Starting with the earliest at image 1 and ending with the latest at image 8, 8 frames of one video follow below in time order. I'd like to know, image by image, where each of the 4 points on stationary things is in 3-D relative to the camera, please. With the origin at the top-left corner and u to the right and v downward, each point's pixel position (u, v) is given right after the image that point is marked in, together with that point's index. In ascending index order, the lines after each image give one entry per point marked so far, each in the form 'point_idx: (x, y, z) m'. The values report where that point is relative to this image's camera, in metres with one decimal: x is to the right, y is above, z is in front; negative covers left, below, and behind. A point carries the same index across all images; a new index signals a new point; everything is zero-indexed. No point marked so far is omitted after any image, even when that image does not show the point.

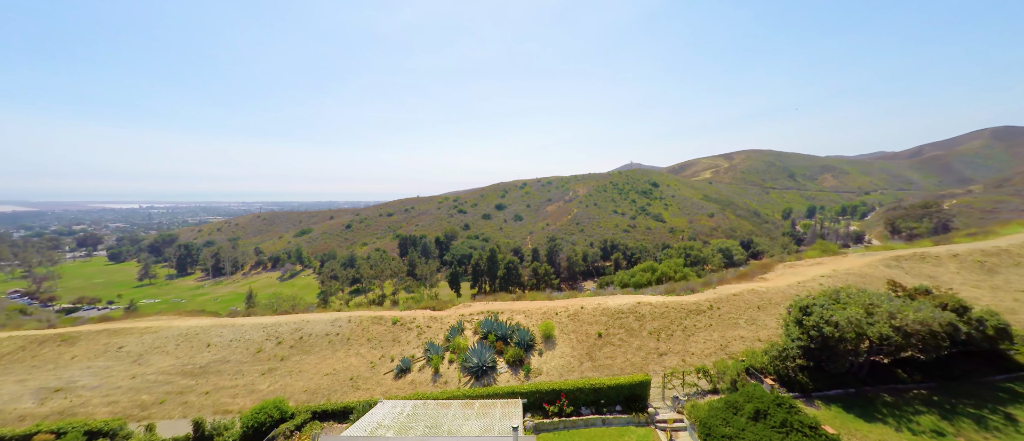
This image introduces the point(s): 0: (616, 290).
0: (+4.4, -3.0, +15.1) m
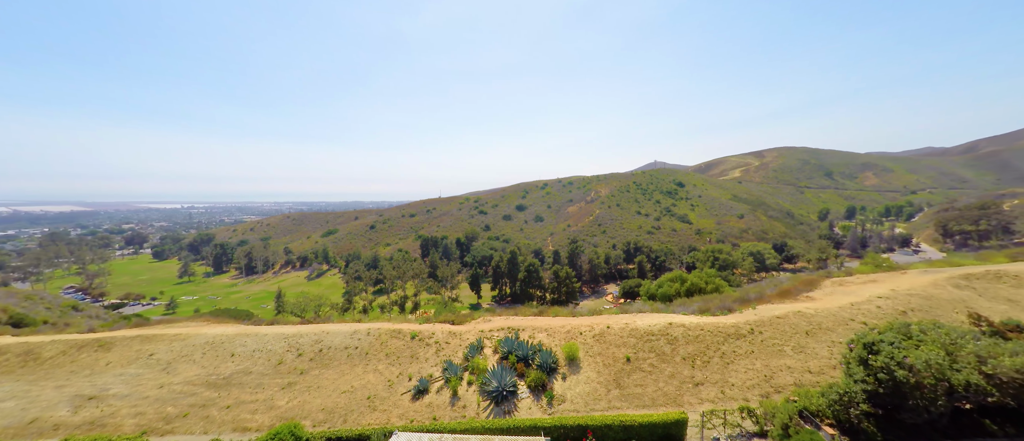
0: (+5.3, -3.4, +14.3) m
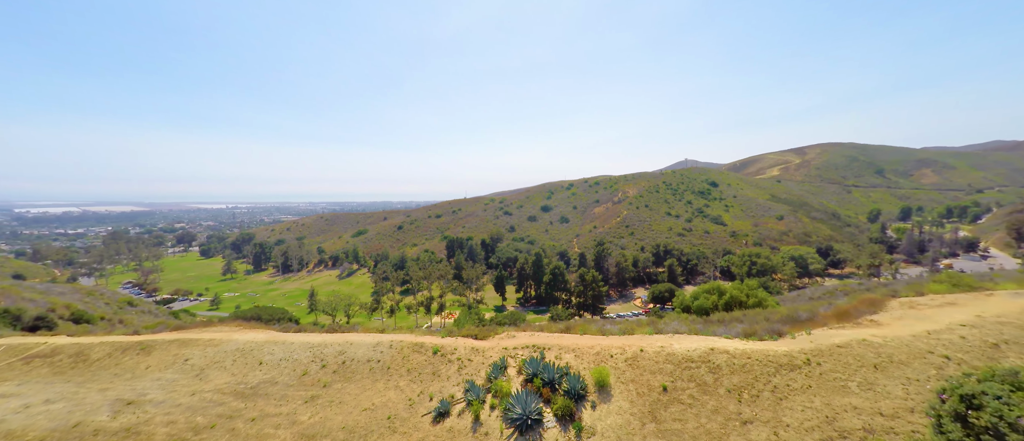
0: (+6.2, -3.7, +13.3) m
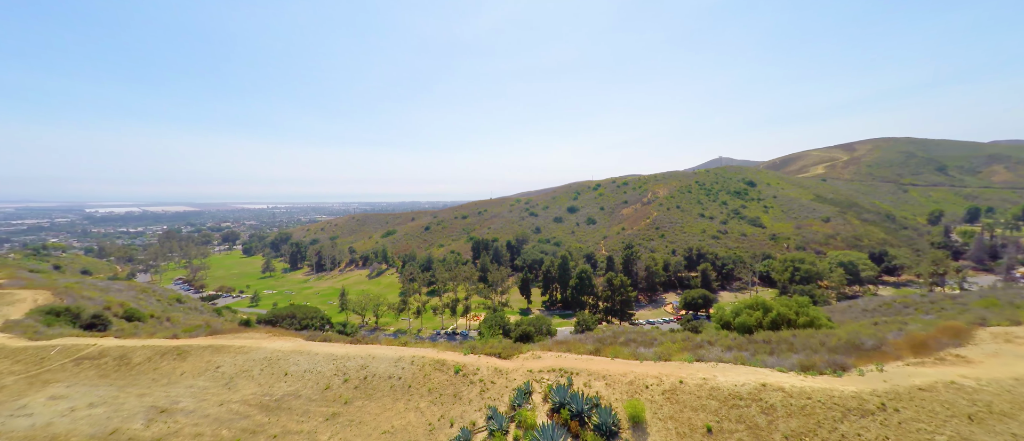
0: (+7.1, -4.1, +12.2) m
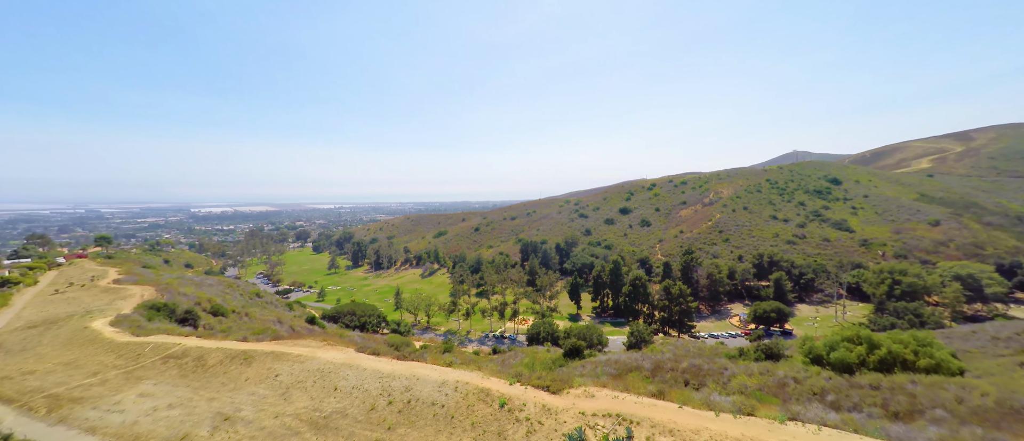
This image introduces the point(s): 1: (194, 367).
0: (+8.6, -4.7, +10.1) m
1: (-17.1, -7.9, +19.2) m
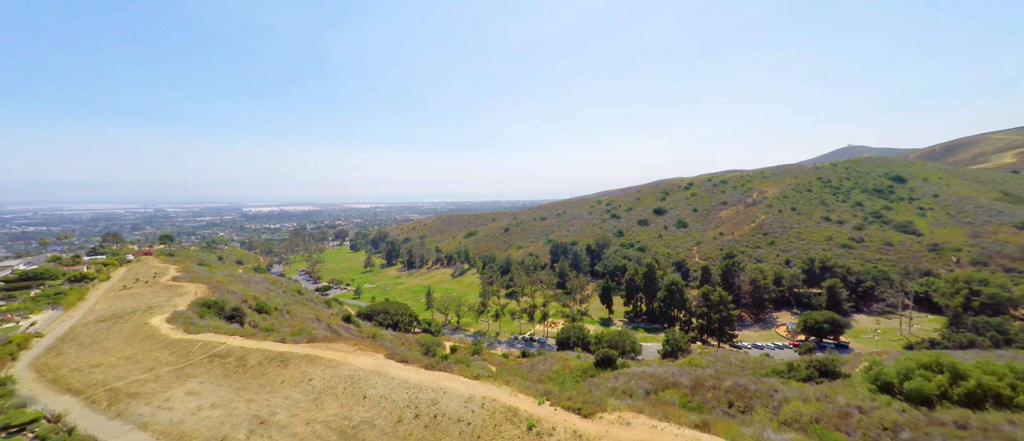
0: (+9.3, -5.1, +8.9) m
1: (-15.6, -8.2, +20.1) m
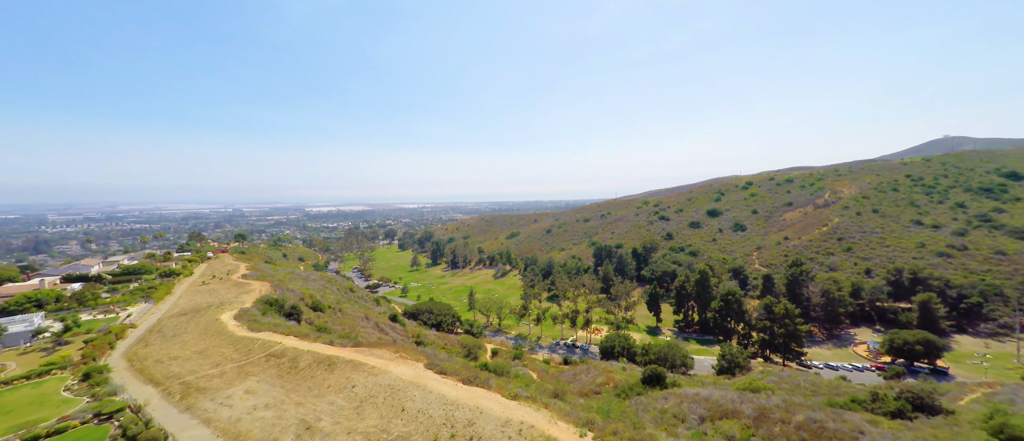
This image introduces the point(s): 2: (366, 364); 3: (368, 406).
0: (+10.1, -5.6, +7.0) m
1: (-13.2, -8.7, +21.1) m
2: (-7.9, -7.8, +19.4) m
3: (-6.2, -8.0, +15.3) m
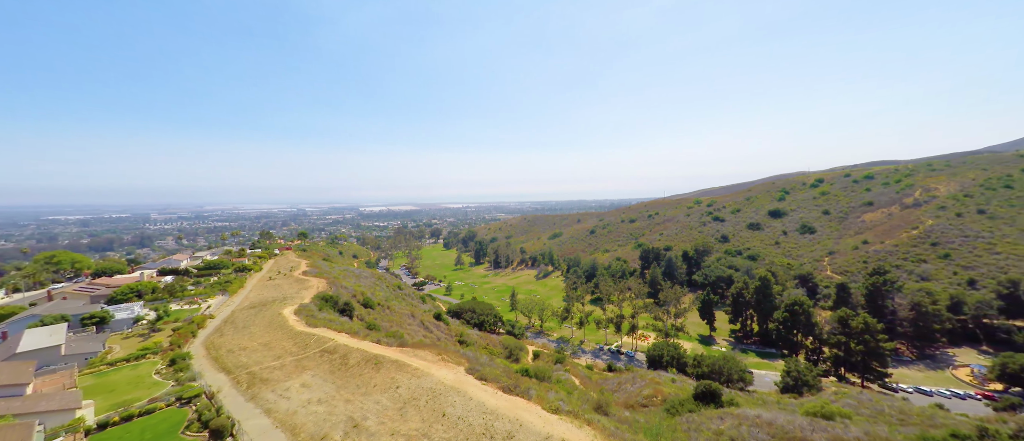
0: (+10.8, -5.8, +5.3) m
1: (-10.7, -8.9, +22.2) m
2: (-5.7, -8.0, +19.8) m
3: (-4.4, -8.2, +15.6) m
